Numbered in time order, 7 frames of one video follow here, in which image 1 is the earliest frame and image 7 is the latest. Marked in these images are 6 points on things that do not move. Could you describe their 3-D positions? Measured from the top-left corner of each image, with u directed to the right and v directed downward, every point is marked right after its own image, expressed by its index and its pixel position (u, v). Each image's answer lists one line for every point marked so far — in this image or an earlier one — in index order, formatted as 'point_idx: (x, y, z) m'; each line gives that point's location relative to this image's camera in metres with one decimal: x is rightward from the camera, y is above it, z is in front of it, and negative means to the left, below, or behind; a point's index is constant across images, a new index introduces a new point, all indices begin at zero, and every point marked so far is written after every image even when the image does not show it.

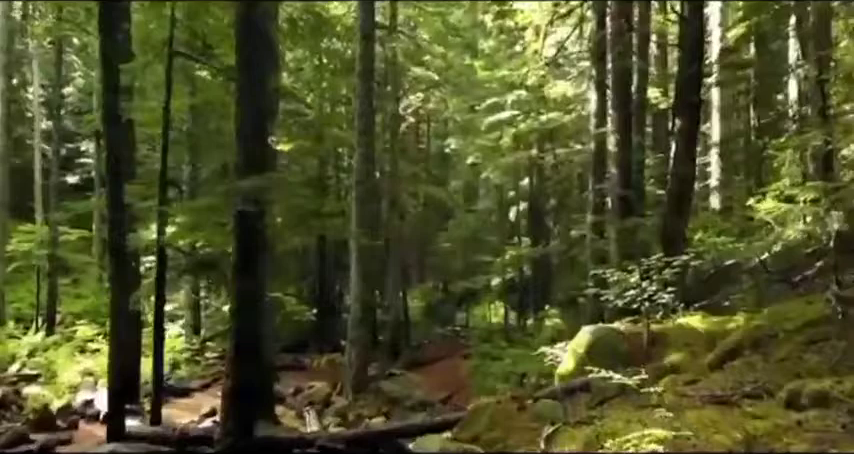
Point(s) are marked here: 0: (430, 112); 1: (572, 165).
0: (+0.1, +2.3, +12.5) m
1: (+3.2, +1.3, +13.3) m
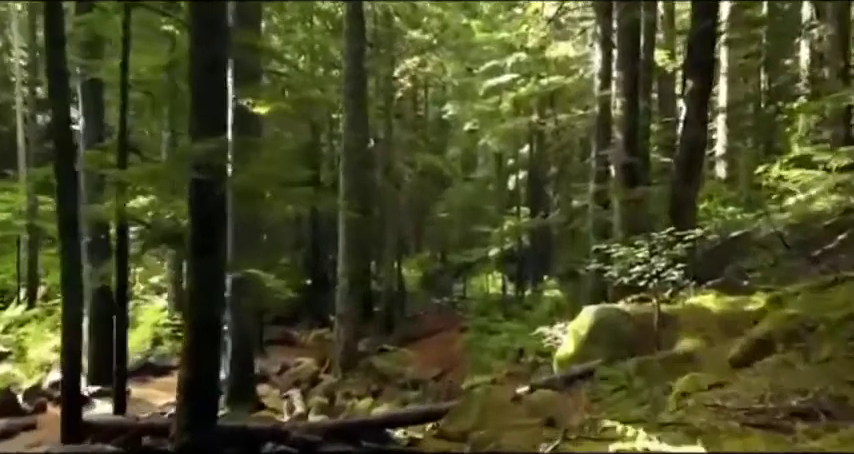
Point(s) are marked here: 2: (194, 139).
0: (-0.1, +2.9, +11.7) m
1: (+3.0, +1.9, +12.6) m
2: (-1.8, +0.7, +4.6) m
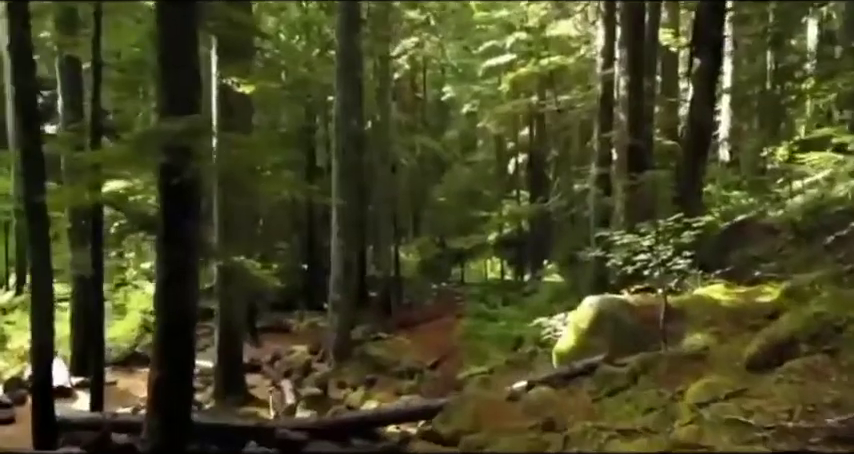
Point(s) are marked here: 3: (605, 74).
0: (-0.1, +3.2, +11.3) m
1: (+3.0, +2.2, +12.2) m
2: (-1.9, +0.8, +4.3) m
3: (+3.0, +2.5, +10.2) m
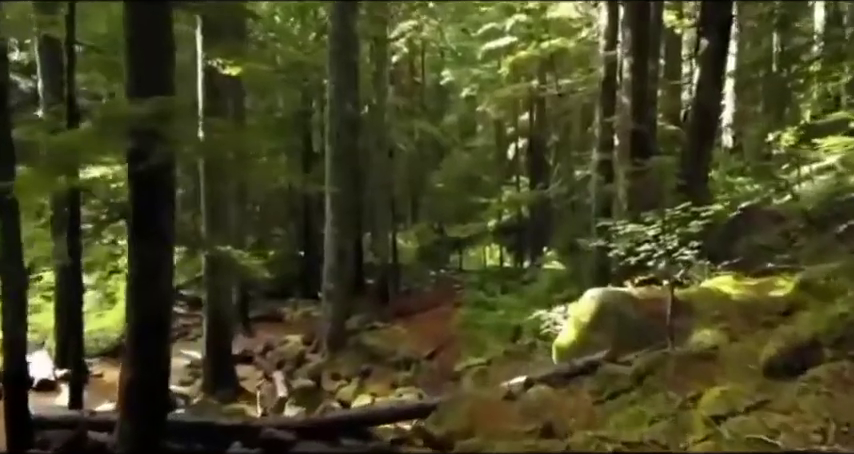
0: (-0.2, +3.4, +10.9) m
1: (+2.9, +2.5, +11.8) m
2: (-2.0, +0.8, +4.0) m
3: (+2.9, +2.8, +9.9) m
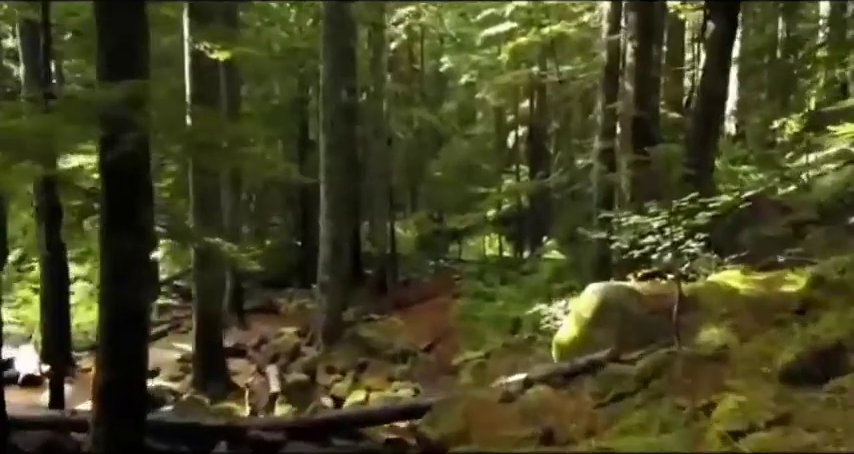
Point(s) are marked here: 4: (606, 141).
0: (-0.2, +3.6, +10.6) m
1: (+2.9, +2.7, +11.5) m
2: (-2.0, +0.9, +3.7) m
3: (+2.9, +2.9, +9.6) m
4: (+2.7, +1.3, +9.4) m
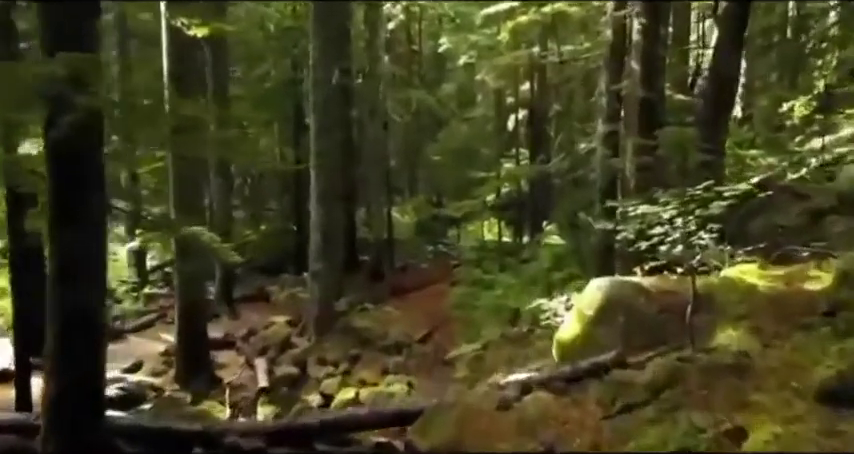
0: (-0.3, +3.8, +10.1) m
1: (+2.8, +2.9, +11.1) m
2: (-2.1, +0.9, +3.3) m
3: (+2.8, +3.1, +9.1) m
4: (+2.7, +1.5, +8.9) m
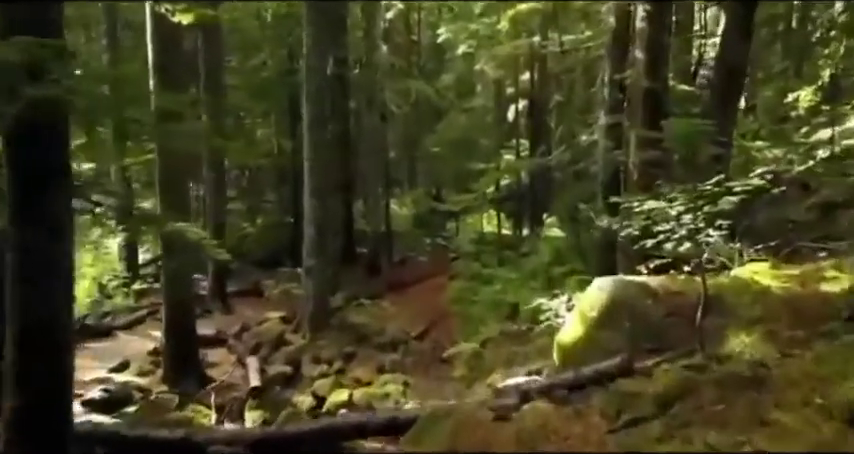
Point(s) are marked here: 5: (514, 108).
0: (-0.4, +3.9, +9.8) m
1: (+2.8, +3.1, +10.8) m
2: (-2.1, +0.9, +3.1) m
3: (+2.8, +3.2, +8.8) m
4: (+2.6, +1.6, +8.7) m
5: (+1.9, +2.7, +13.7) m
